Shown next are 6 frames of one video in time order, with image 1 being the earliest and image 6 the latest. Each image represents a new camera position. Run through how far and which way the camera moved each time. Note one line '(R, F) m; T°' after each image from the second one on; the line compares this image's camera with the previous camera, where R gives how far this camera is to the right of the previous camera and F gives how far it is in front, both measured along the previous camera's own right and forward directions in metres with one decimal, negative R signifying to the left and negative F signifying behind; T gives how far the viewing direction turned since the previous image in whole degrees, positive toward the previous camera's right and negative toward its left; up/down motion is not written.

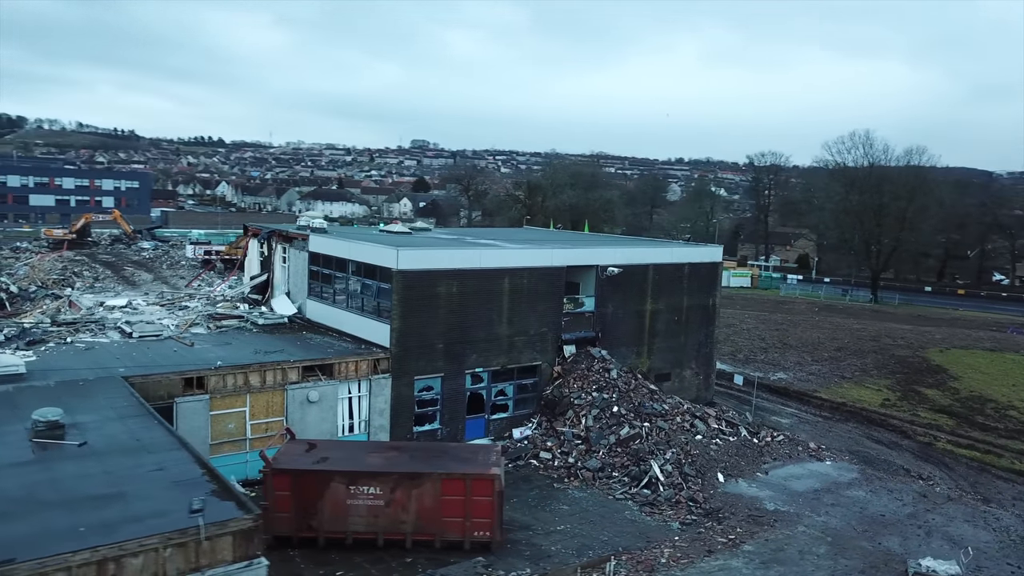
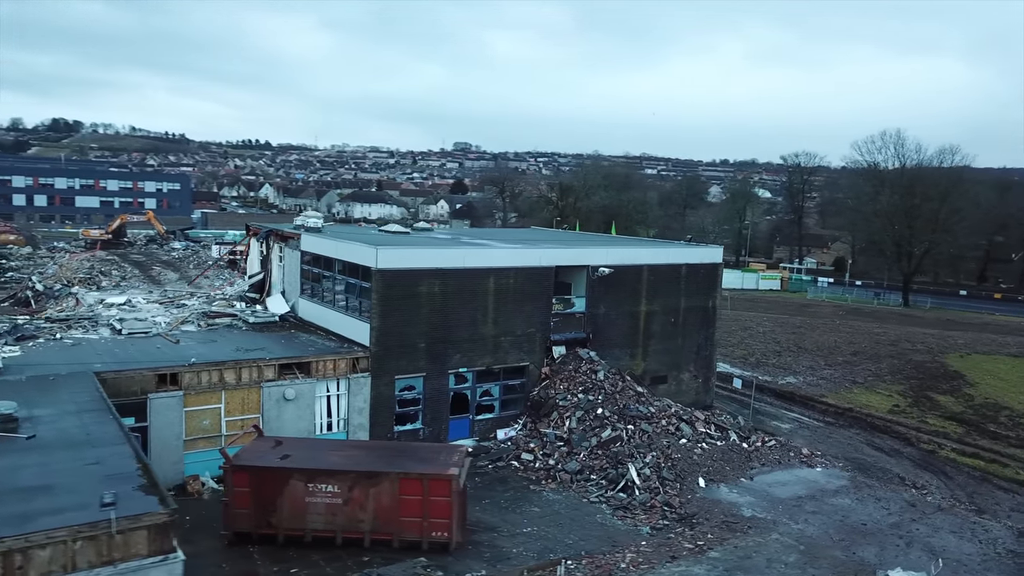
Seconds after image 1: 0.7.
(+1.3, +0.2) m; -3°
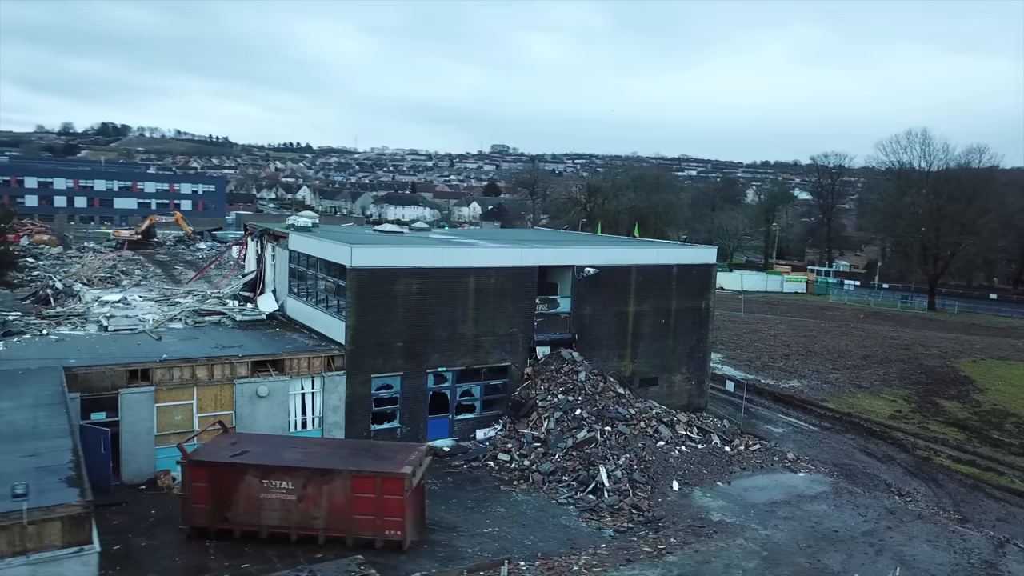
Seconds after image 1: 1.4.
(+1.3, +0.1) m; -3°
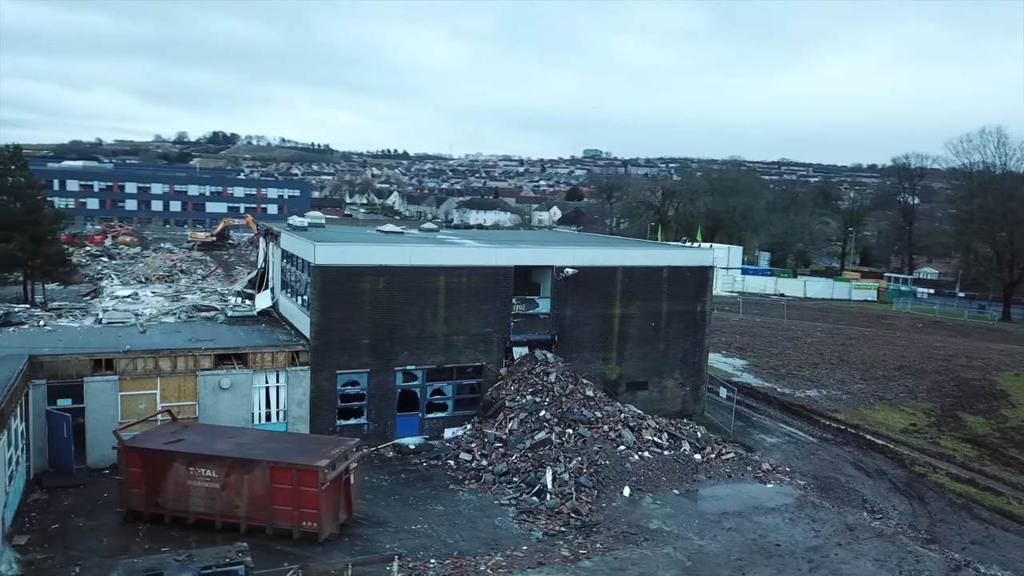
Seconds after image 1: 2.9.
(+2.7, +0.2) m; -7°
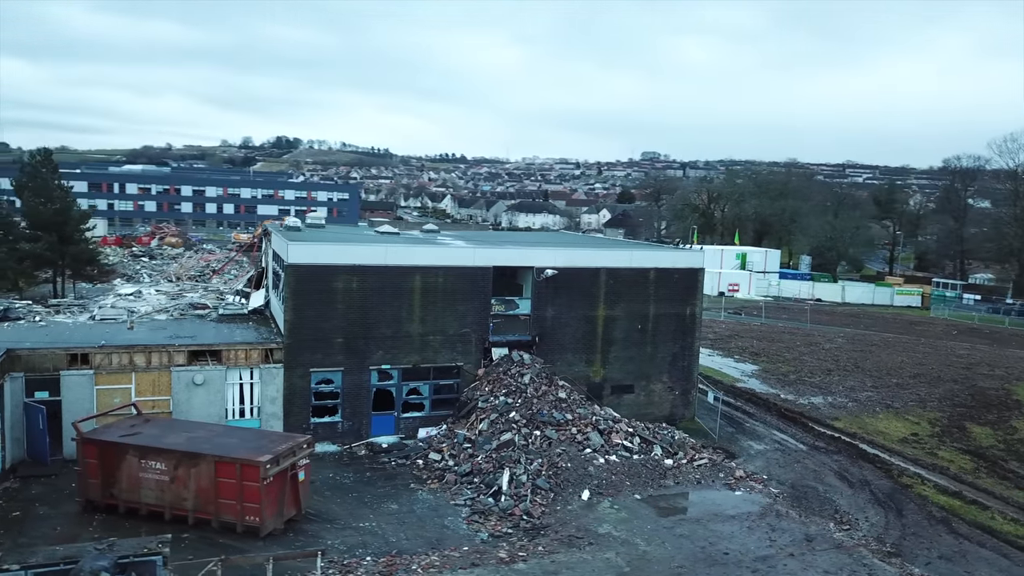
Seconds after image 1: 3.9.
(+1.8, +0.1) m; -4°
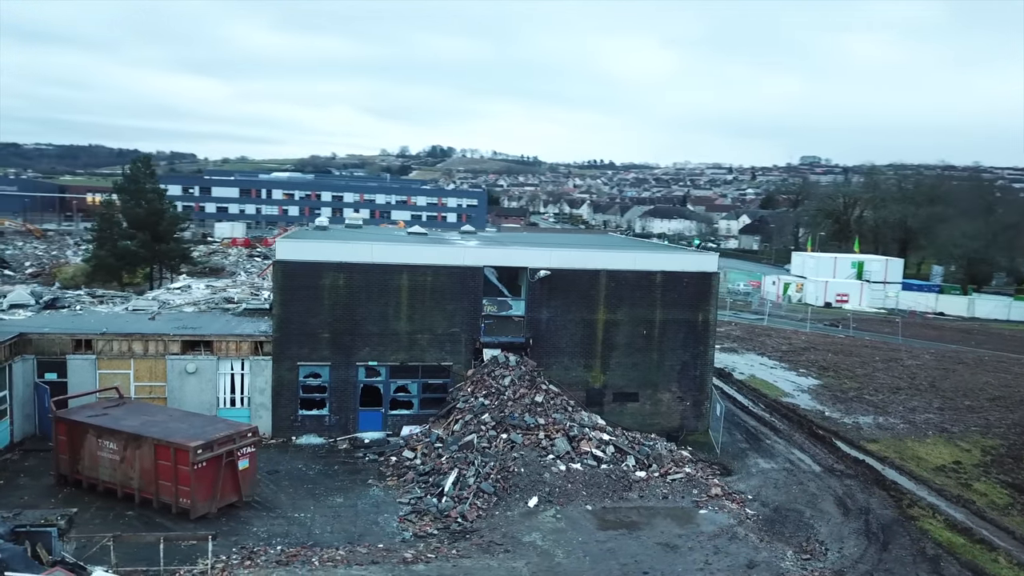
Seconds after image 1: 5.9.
(+3.6, +0.6) m; -11°
